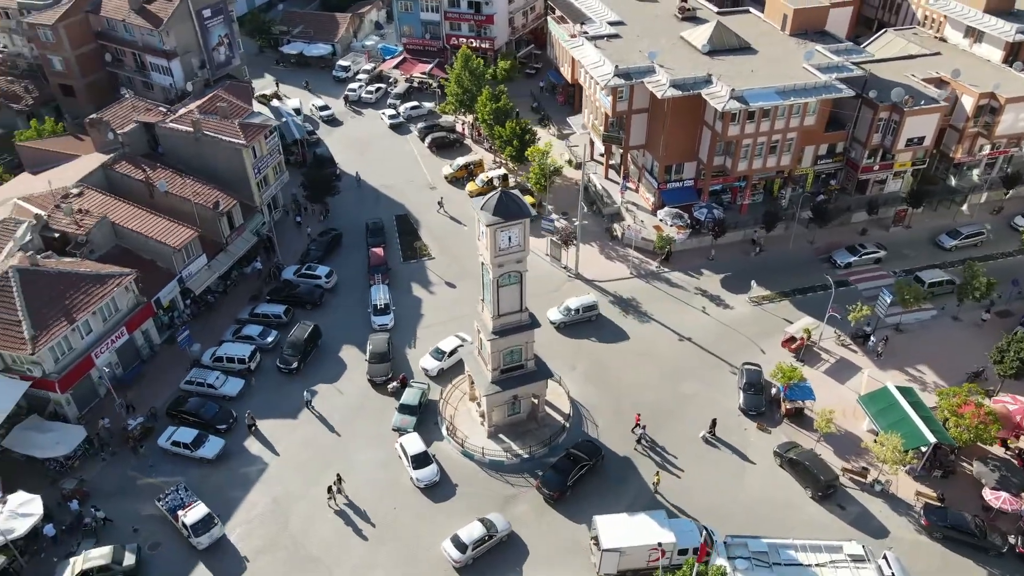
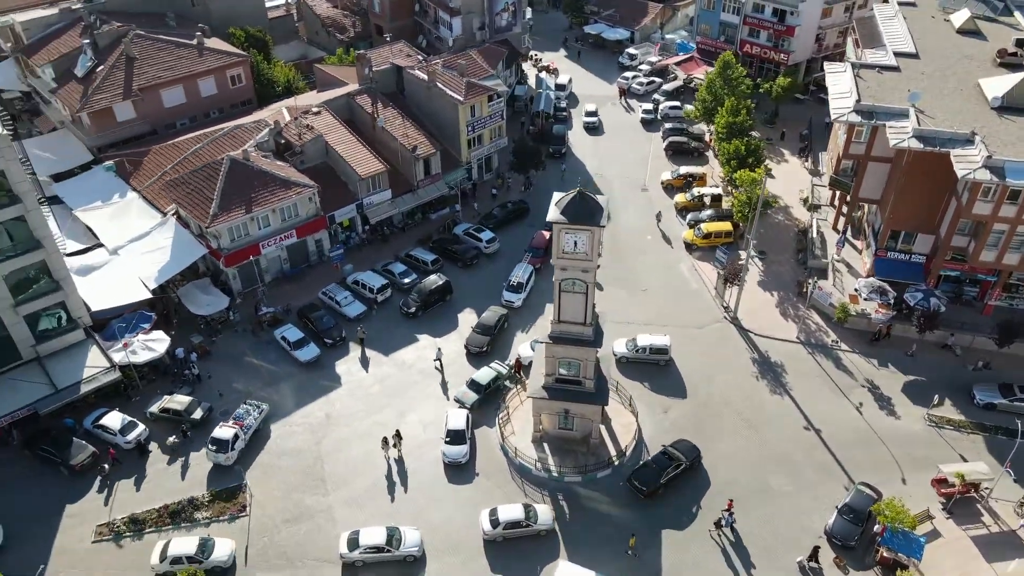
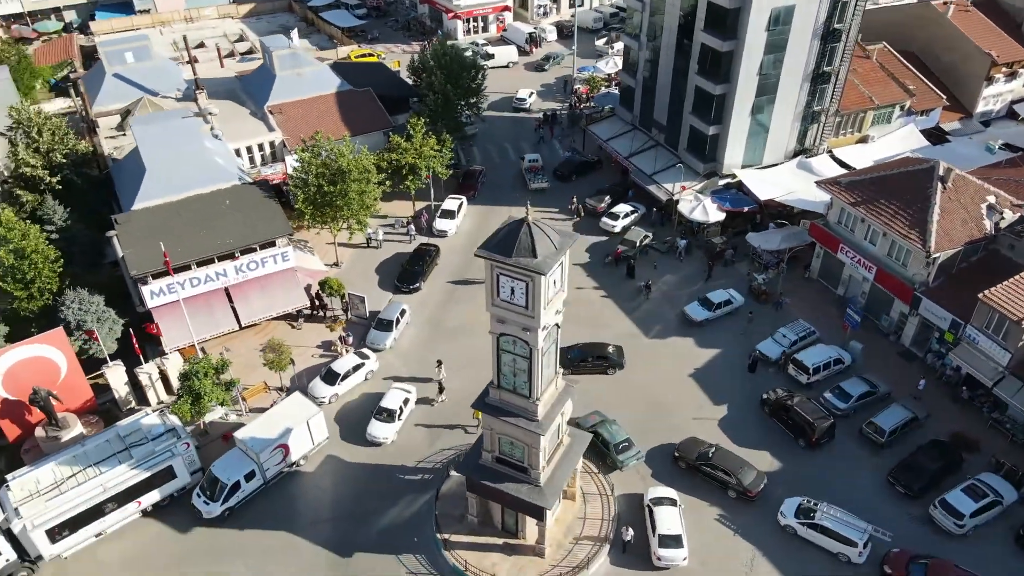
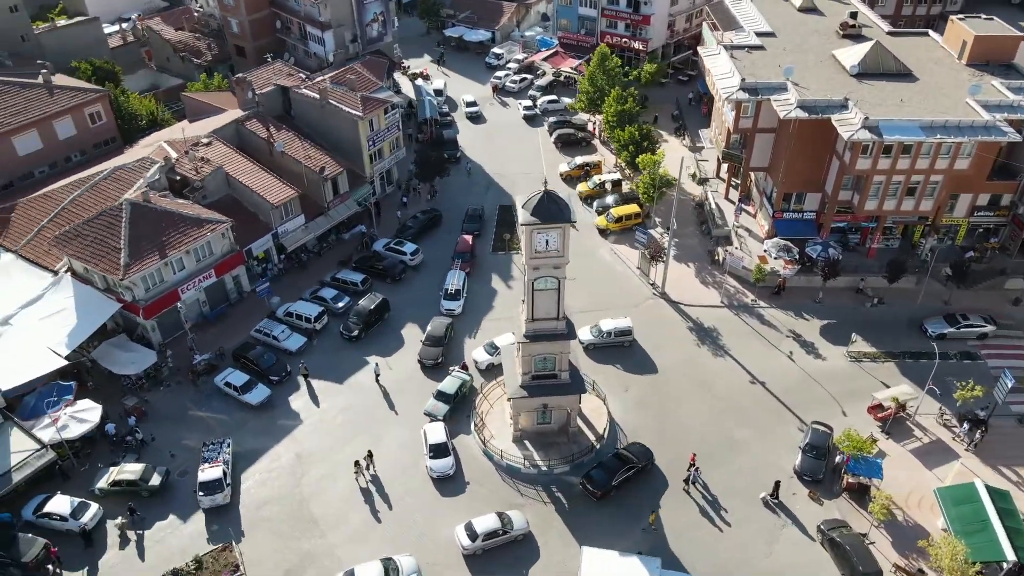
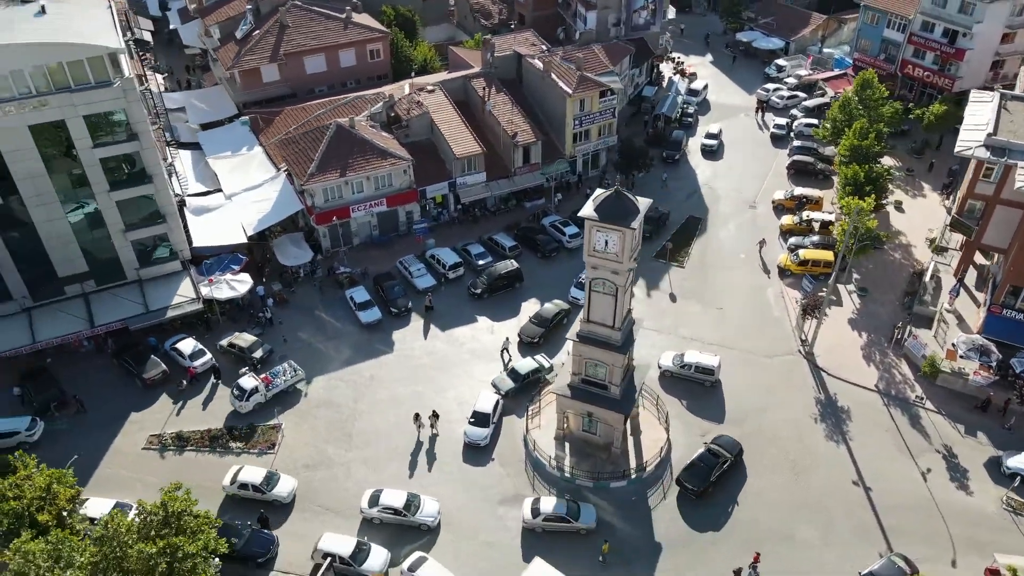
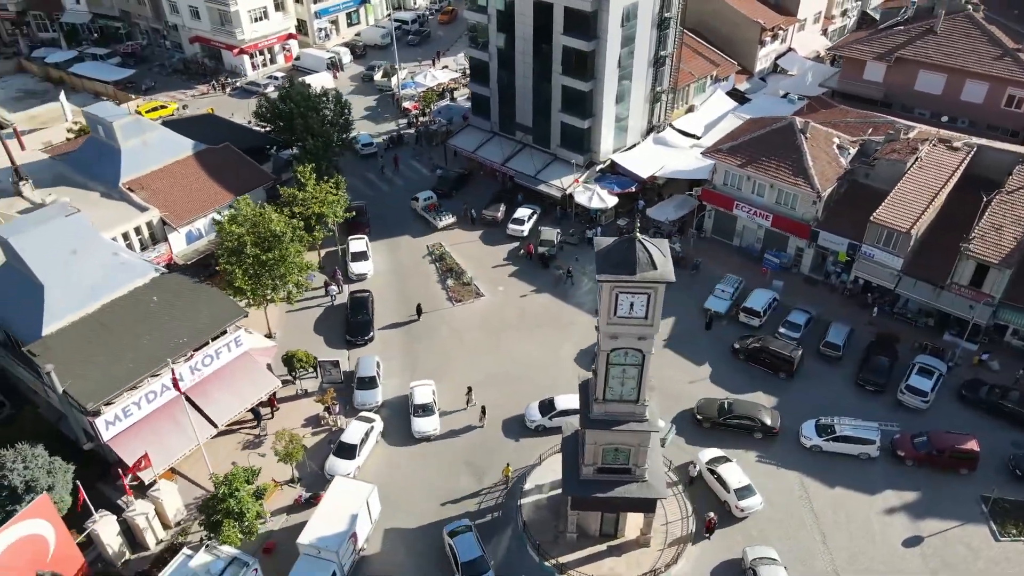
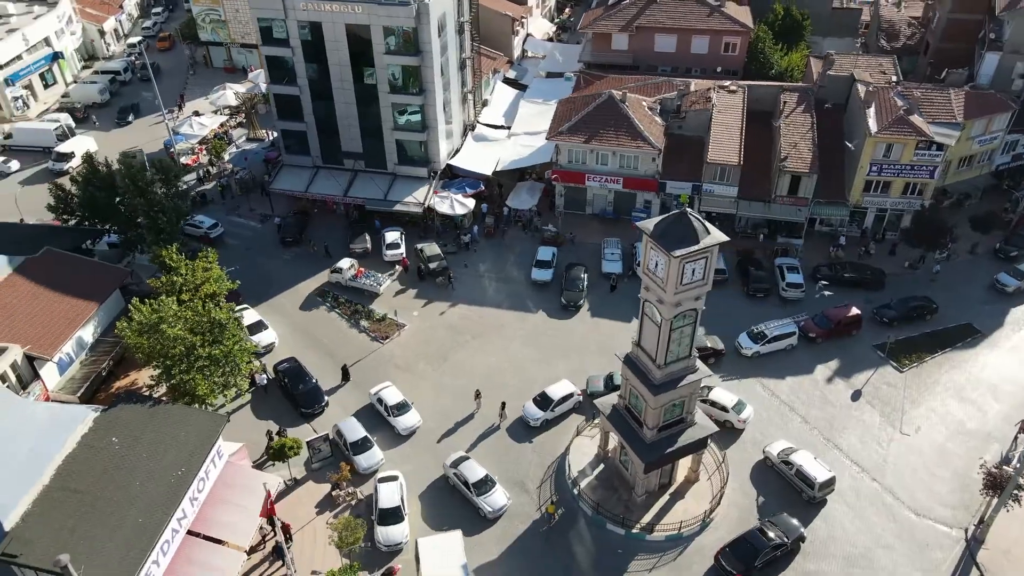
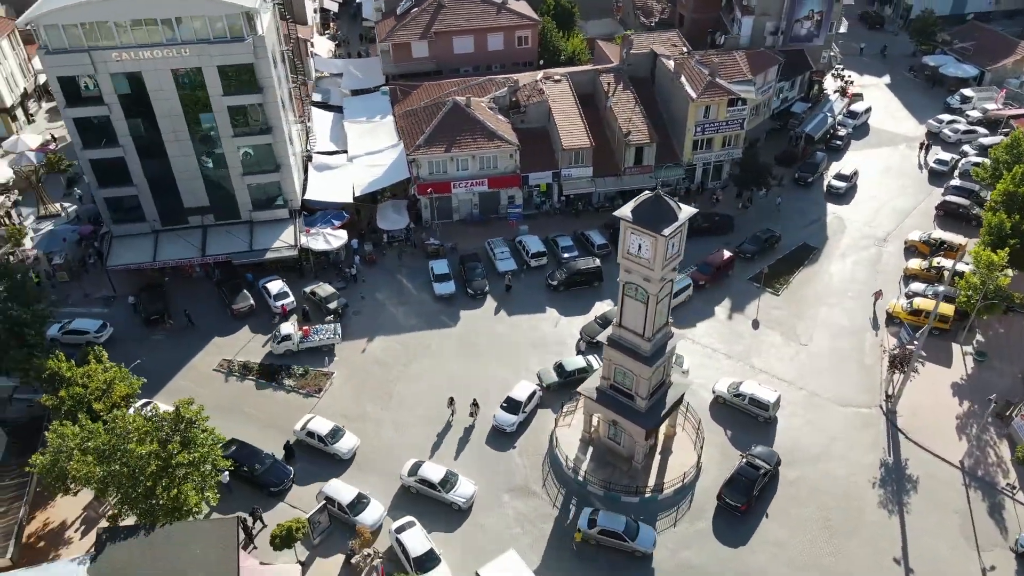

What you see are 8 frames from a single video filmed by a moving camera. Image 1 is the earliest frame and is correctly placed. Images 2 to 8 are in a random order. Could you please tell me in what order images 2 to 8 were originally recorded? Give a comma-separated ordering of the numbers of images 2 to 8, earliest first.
4, 2, 5, 8, 7, 6, 3
